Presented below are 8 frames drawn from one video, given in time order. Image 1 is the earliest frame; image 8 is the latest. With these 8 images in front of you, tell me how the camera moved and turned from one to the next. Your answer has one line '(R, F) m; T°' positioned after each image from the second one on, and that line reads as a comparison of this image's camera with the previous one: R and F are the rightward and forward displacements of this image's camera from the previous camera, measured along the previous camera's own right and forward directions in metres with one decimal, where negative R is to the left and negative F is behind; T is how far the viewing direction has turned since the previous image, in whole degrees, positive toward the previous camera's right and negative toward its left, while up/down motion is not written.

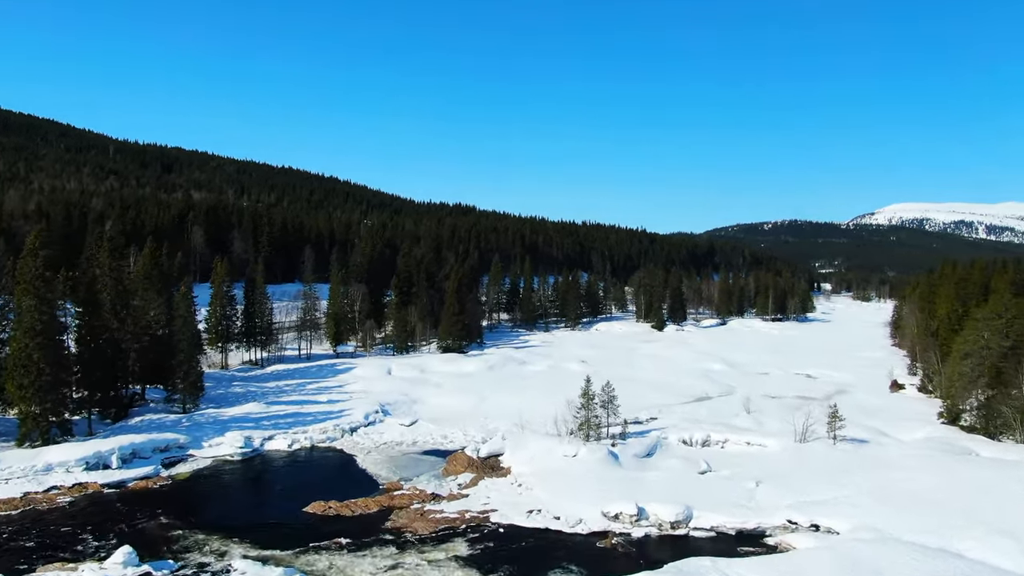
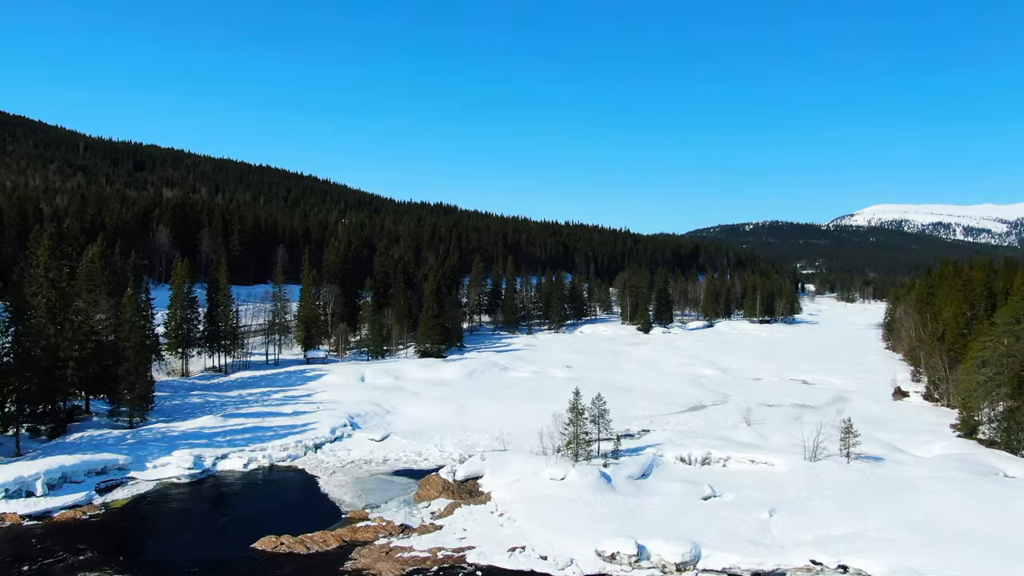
(+0.1, +3.5) m; +1°
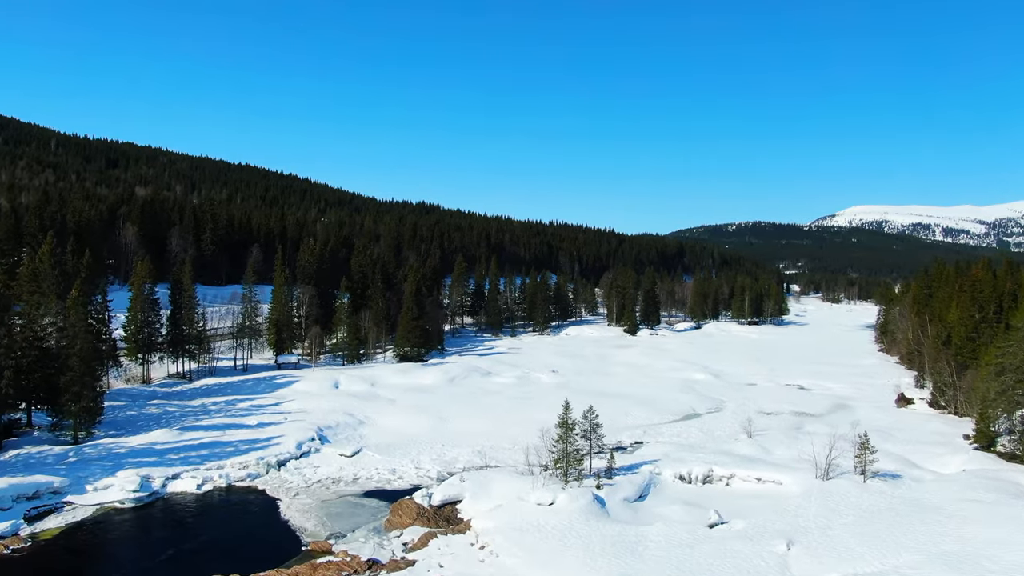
(0.0, +3.0) m; +1°
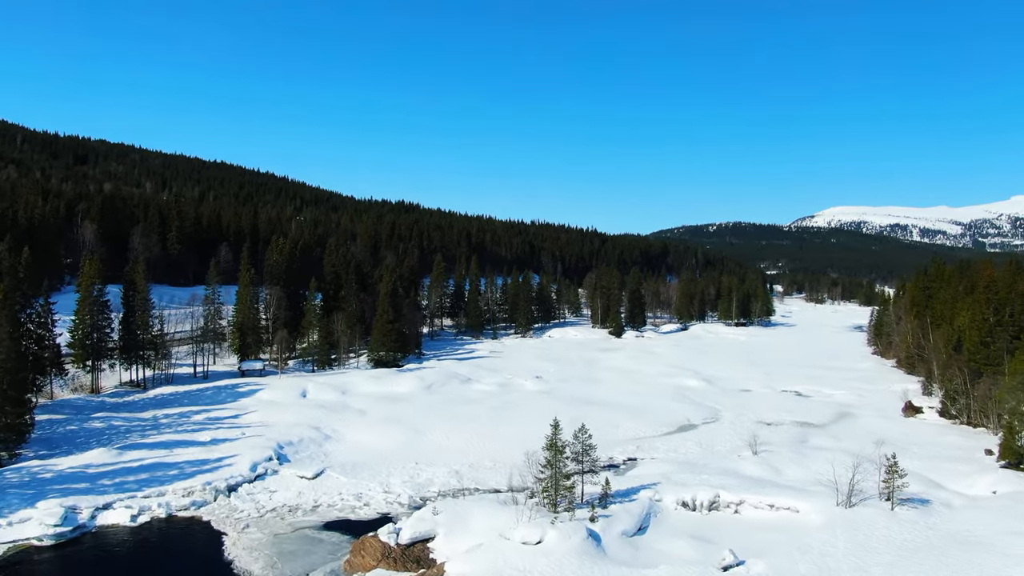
(0.0, +3.6) m; +1°
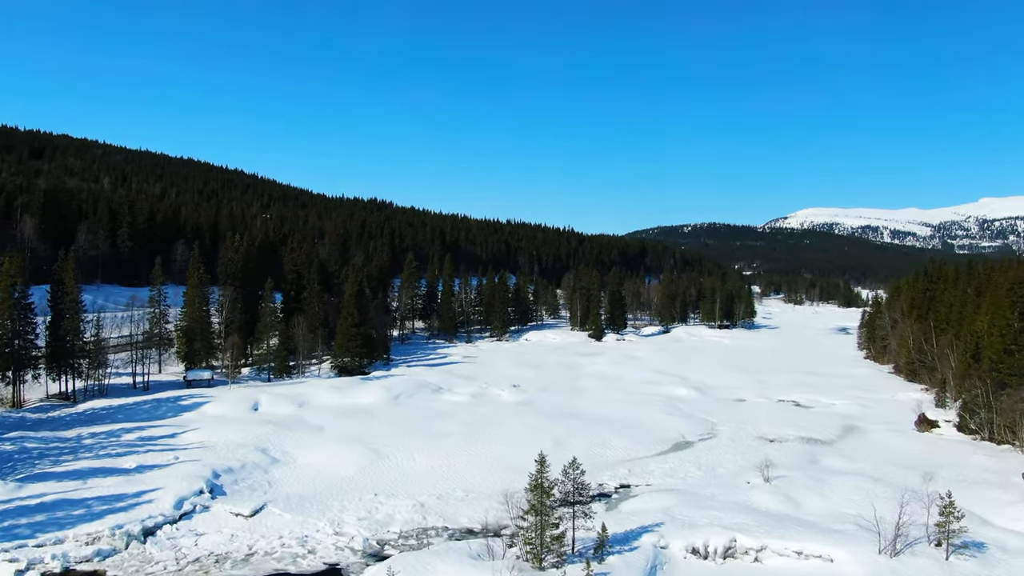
(0.0, +4.6) m; +2°
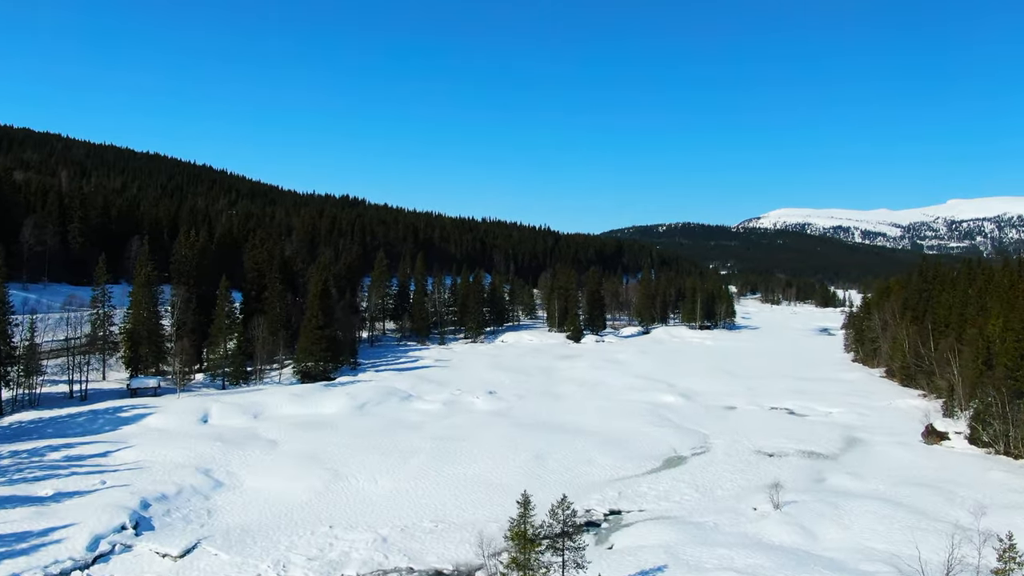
(0.0, +3.6) m; +2°
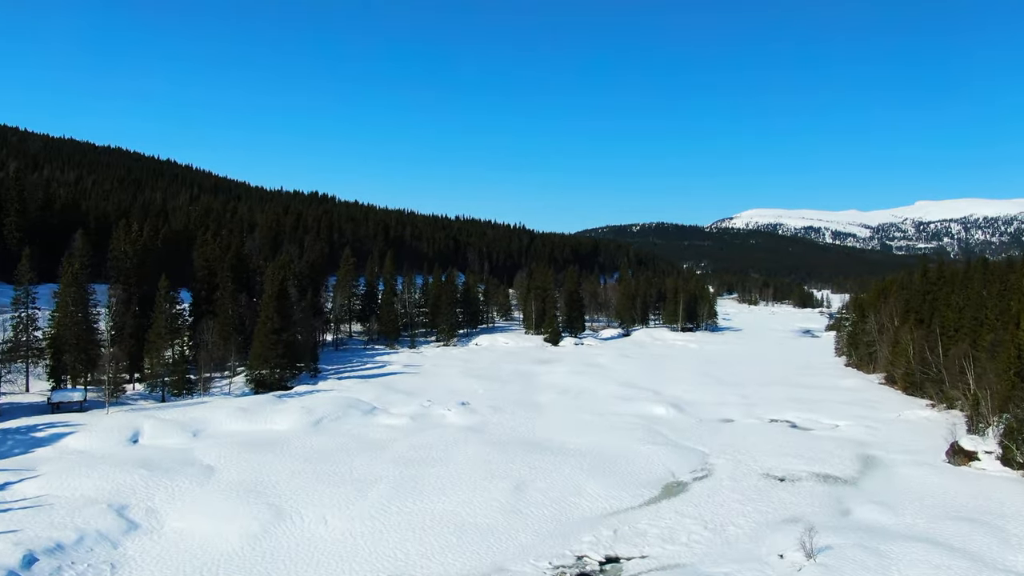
(-0.1, +4.7) m; +2°
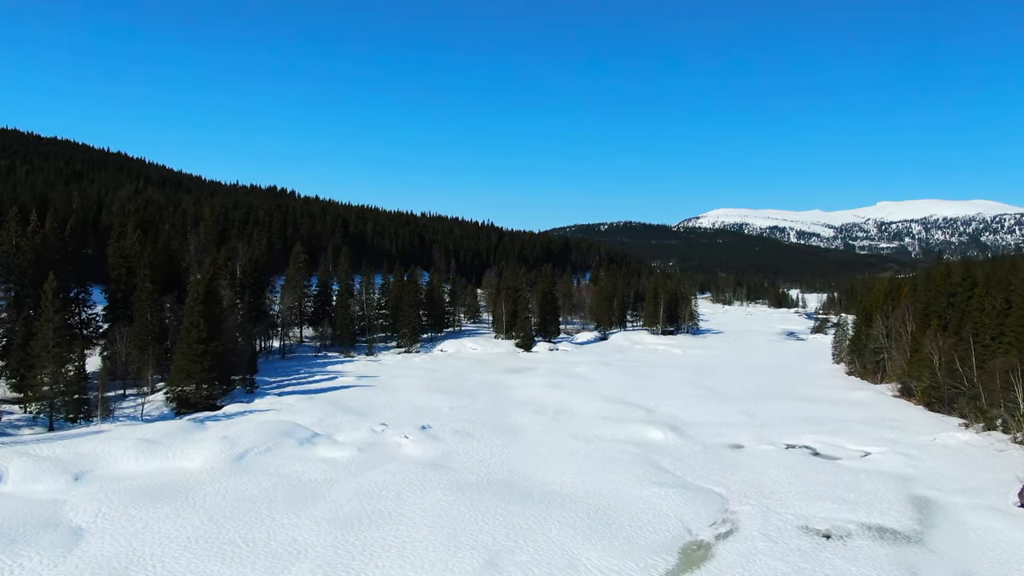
(-0.1, +7.4) m; +2°
